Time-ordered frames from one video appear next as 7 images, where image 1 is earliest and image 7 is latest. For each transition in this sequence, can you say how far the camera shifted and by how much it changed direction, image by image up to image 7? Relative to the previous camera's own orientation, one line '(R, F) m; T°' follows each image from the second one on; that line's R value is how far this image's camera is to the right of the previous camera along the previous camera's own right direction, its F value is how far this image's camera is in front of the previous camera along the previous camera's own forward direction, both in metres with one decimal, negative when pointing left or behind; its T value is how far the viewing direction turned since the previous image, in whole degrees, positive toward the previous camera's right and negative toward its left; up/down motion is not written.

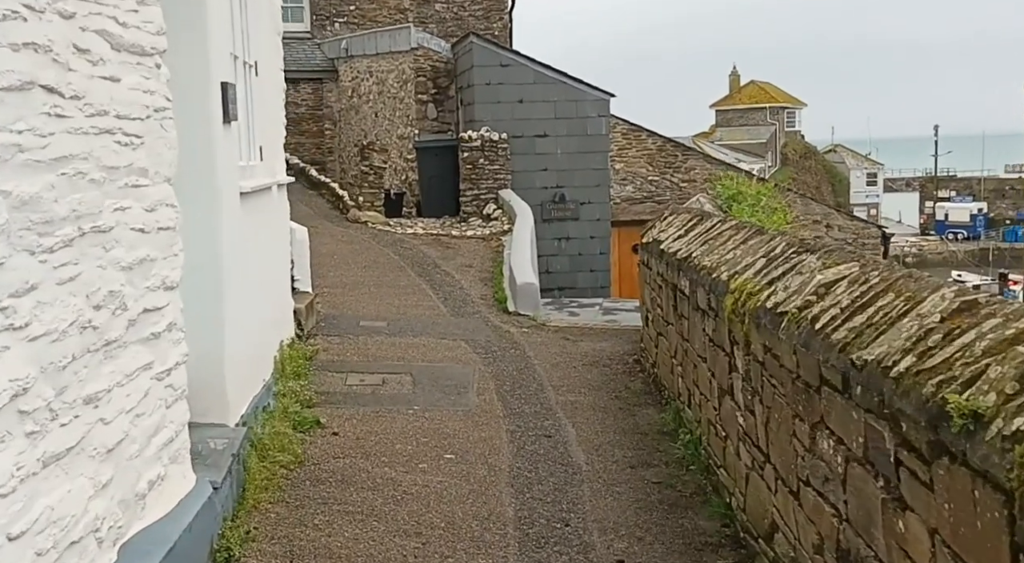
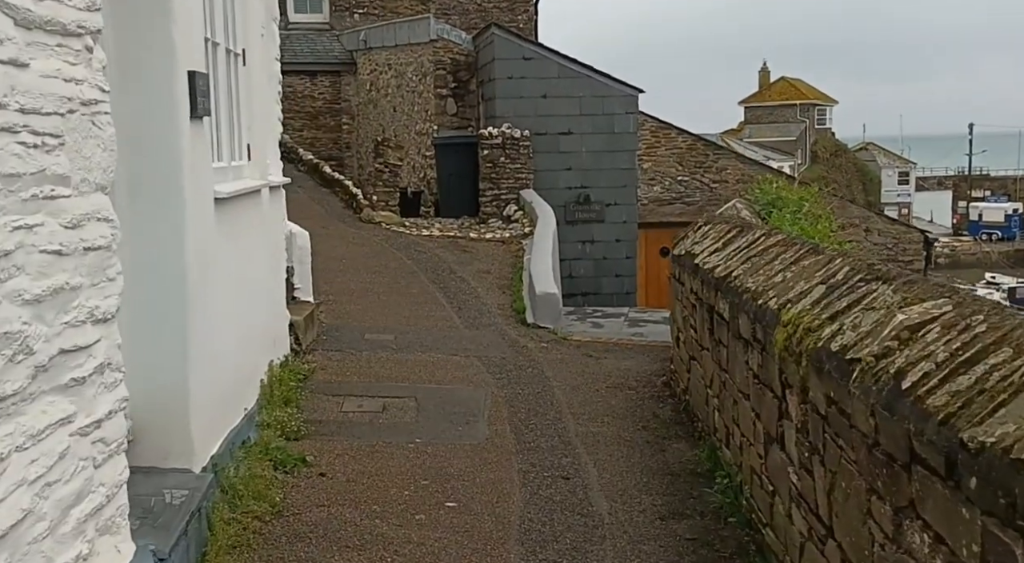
(0.0, +0.9) m; -1°
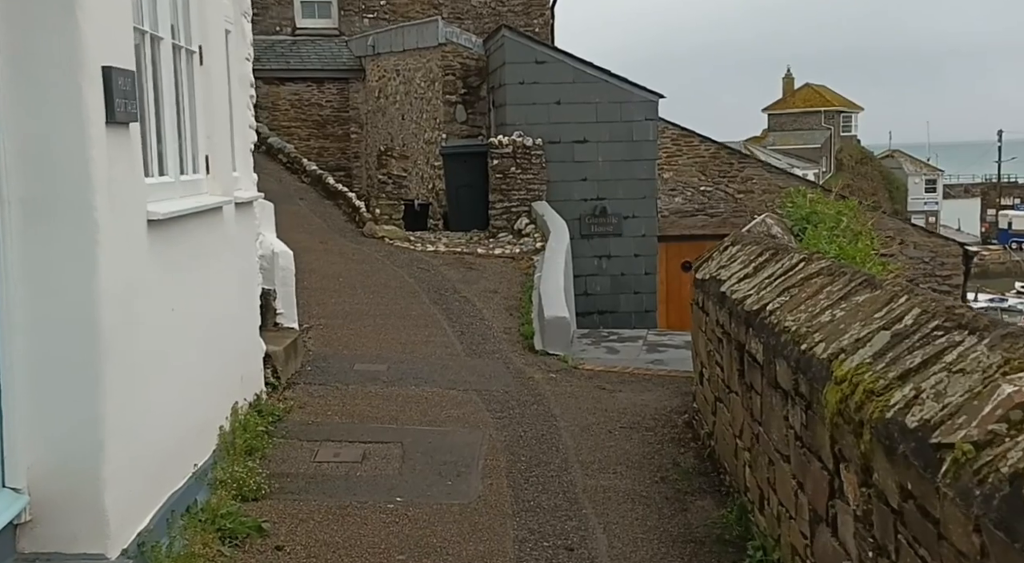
(+0.1, +1.0) m; -1°
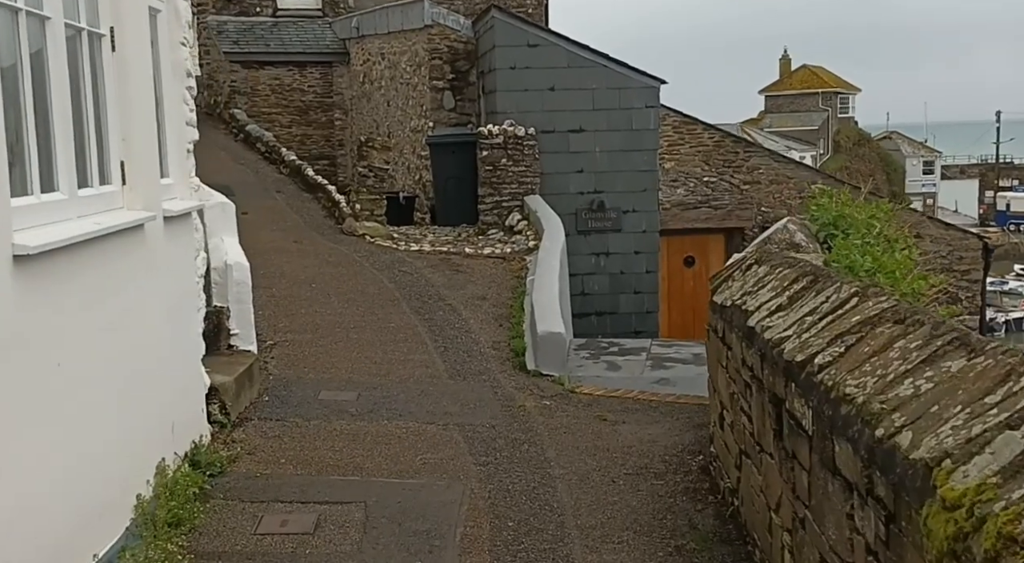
(+0.1, +1.1) m; 0°
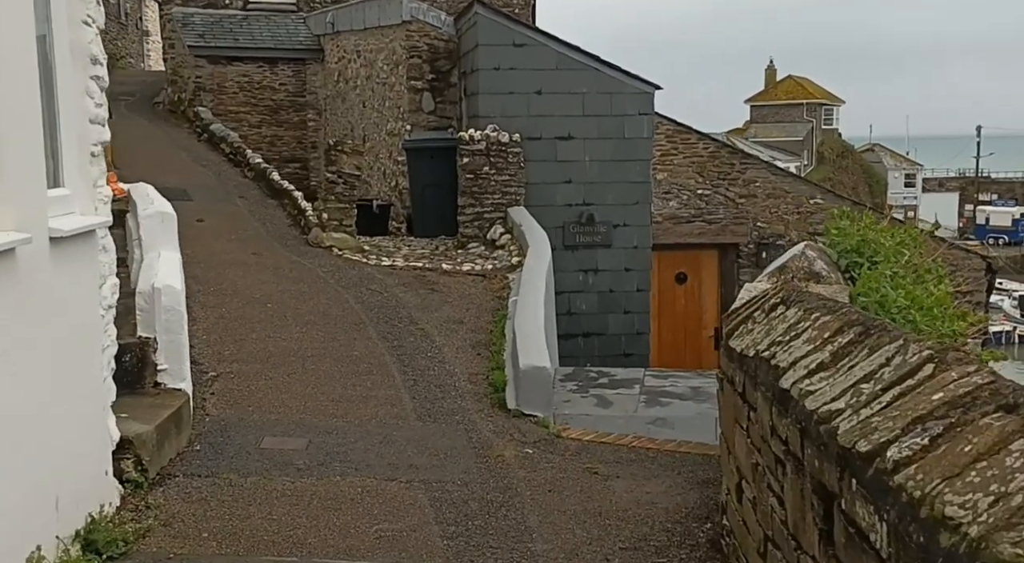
(0.0, +1.1) m; +1°
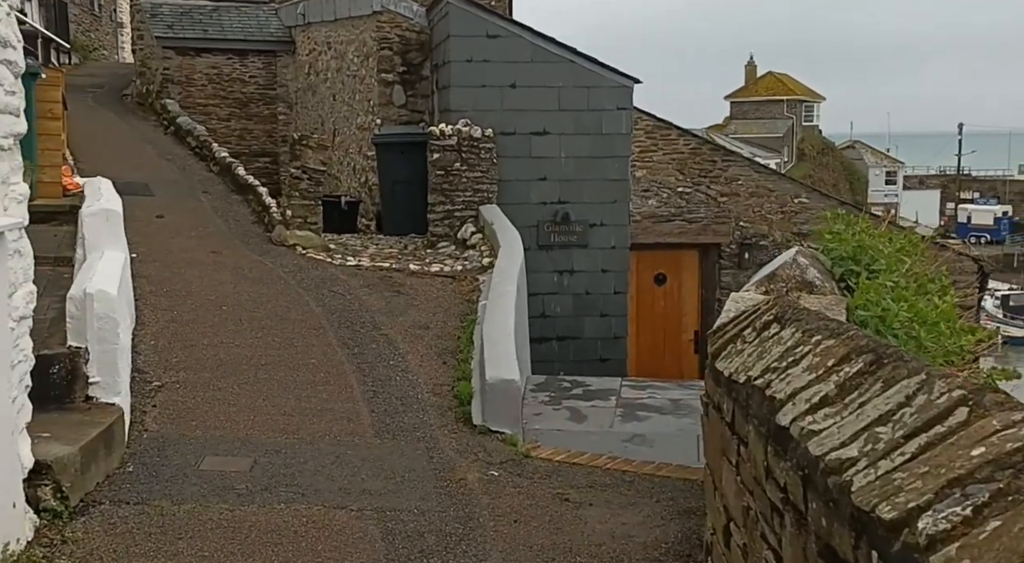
(+0.1, +0.6) m; +1°
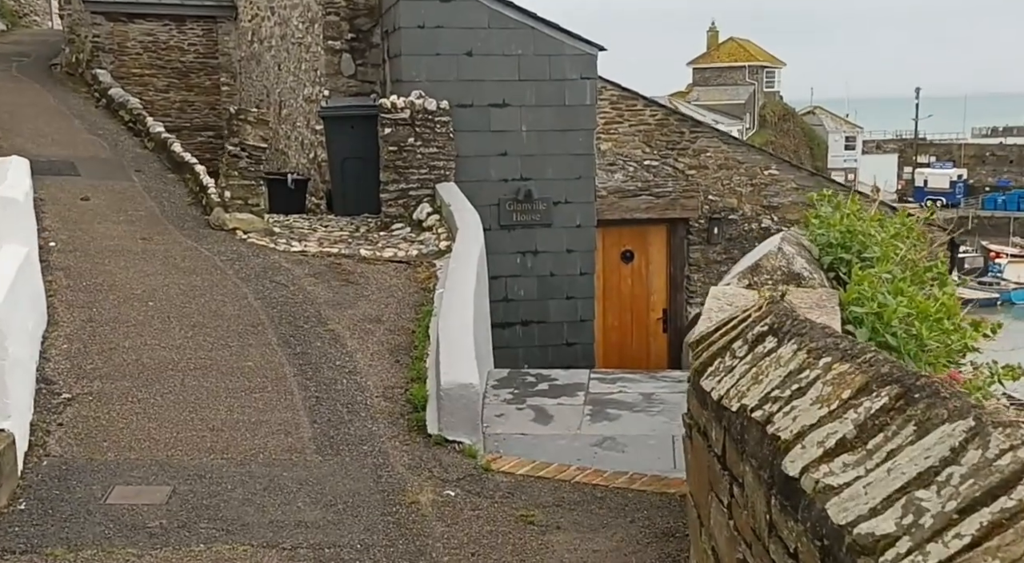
(+0.1, +0.7) m; +2°
